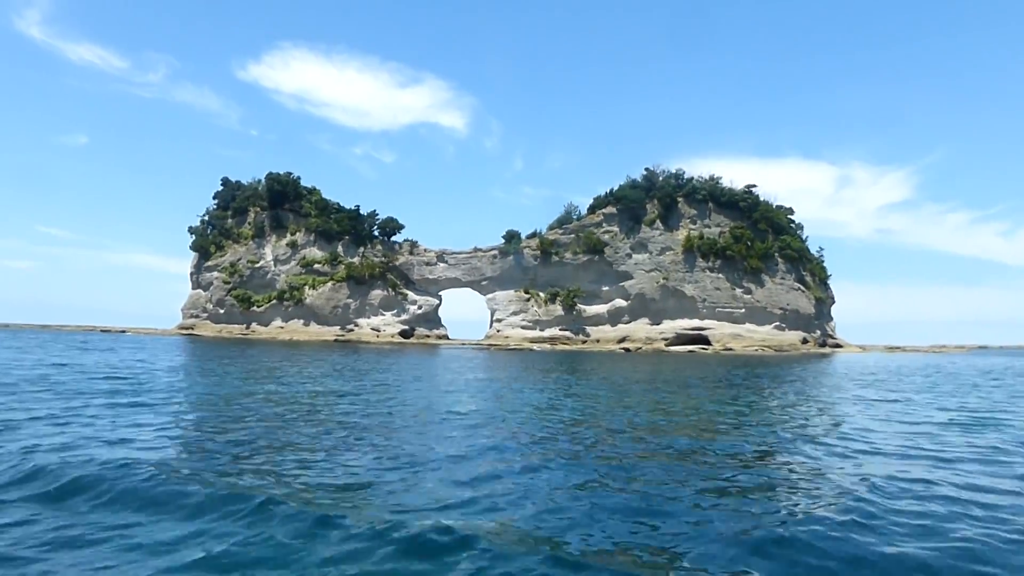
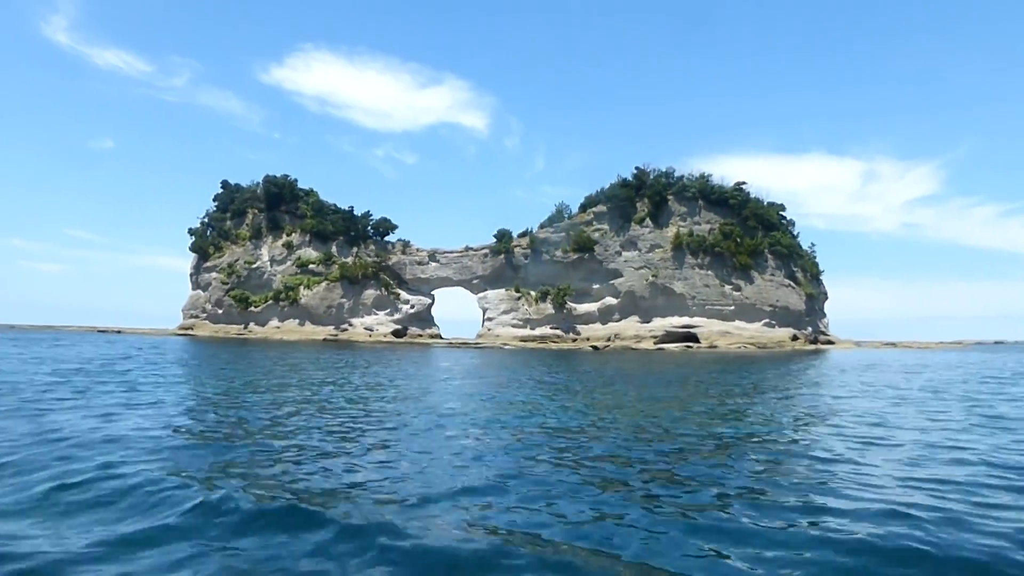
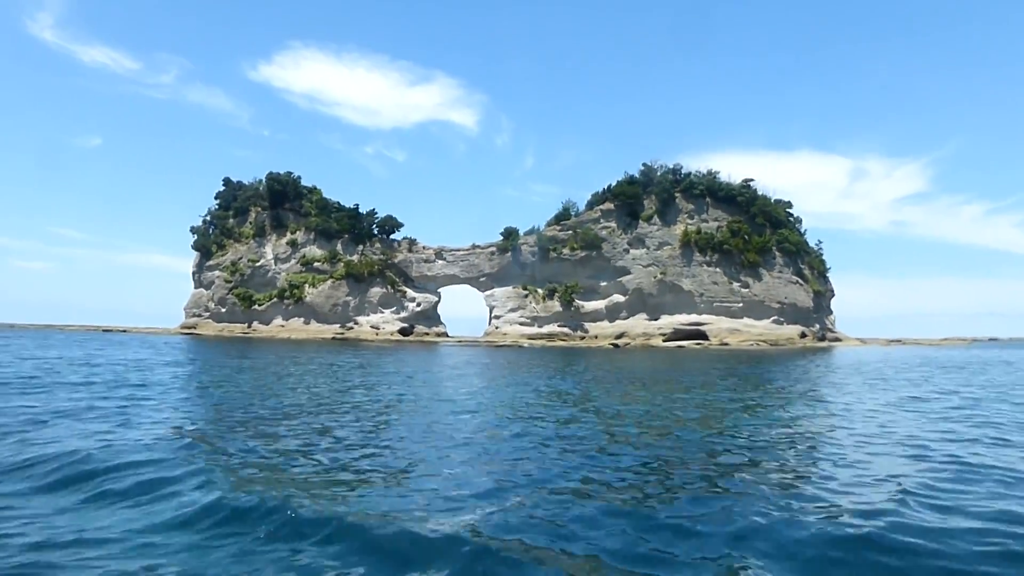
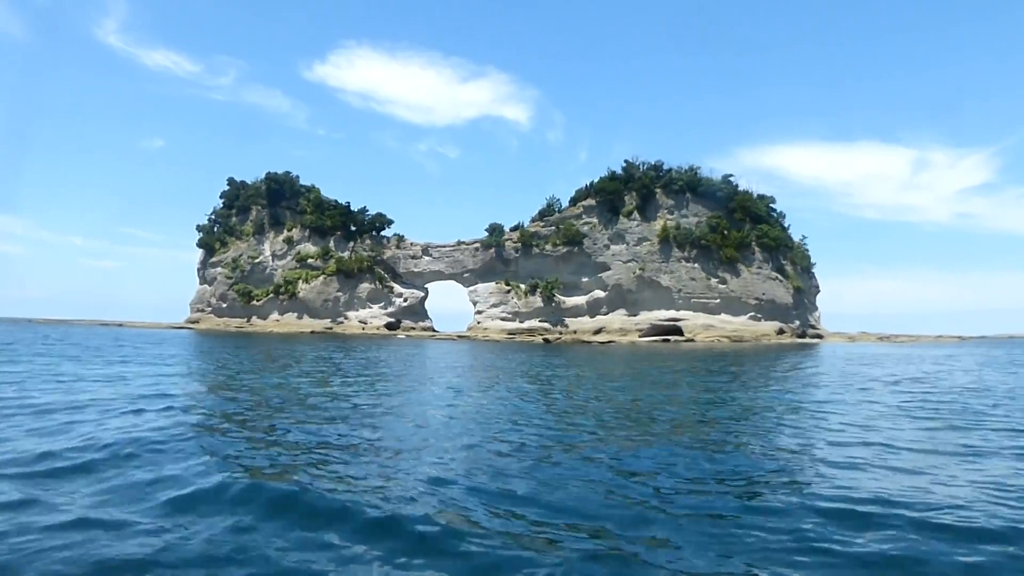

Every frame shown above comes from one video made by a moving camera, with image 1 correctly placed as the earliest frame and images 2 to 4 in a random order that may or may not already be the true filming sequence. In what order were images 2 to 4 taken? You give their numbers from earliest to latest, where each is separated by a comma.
3, 2, 4
